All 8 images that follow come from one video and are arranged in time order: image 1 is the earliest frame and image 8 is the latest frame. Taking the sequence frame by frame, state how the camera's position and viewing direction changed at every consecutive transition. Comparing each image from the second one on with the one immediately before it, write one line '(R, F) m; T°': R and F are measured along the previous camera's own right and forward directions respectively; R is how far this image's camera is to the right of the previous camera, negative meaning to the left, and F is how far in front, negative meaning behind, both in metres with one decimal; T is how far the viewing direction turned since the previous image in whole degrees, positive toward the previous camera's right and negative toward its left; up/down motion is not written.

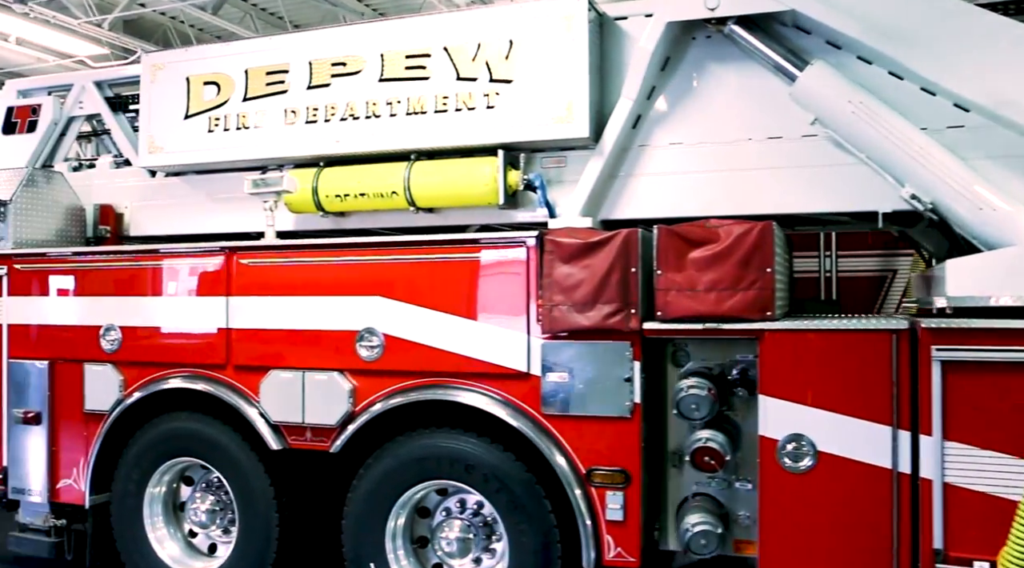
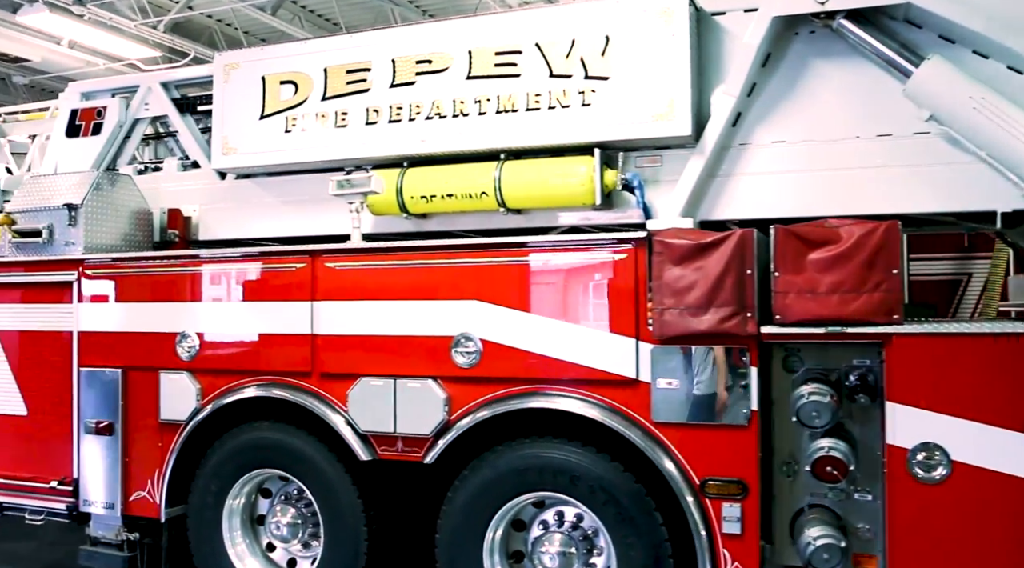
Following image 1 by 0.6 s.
(-0.4, +0.1) m; 0°
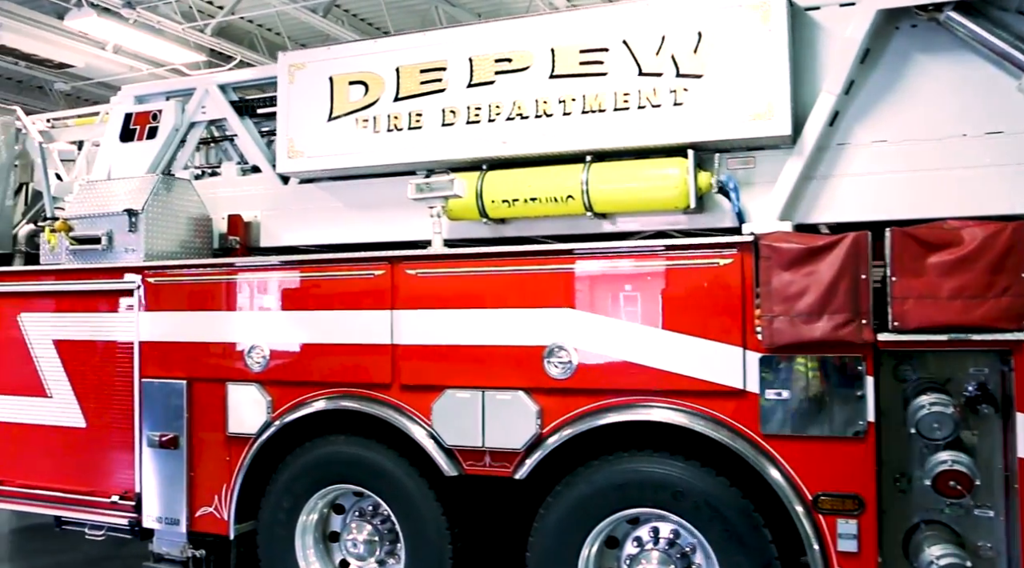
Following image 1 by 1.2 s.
(-0.4, +0.1) m; 0°
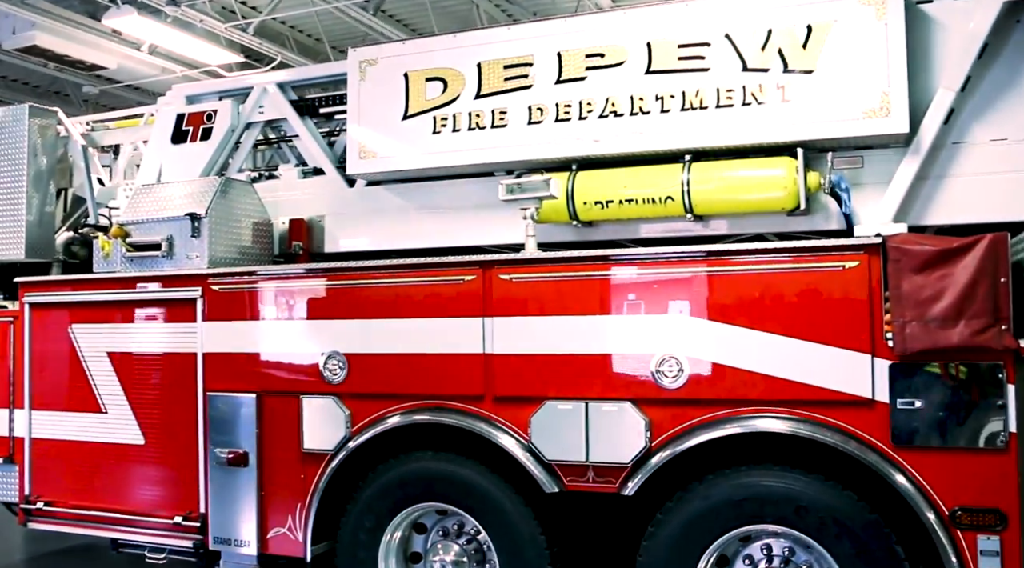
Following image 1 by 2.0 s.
(-0.5, +0.2) m; +1°
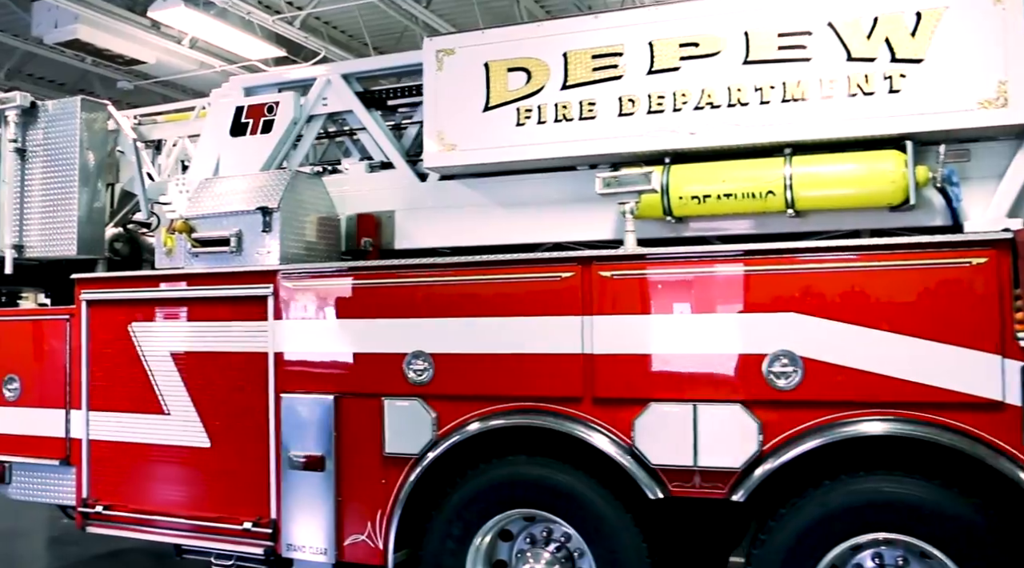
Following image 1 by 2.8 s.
(-0.4, +0.1) m; +1°
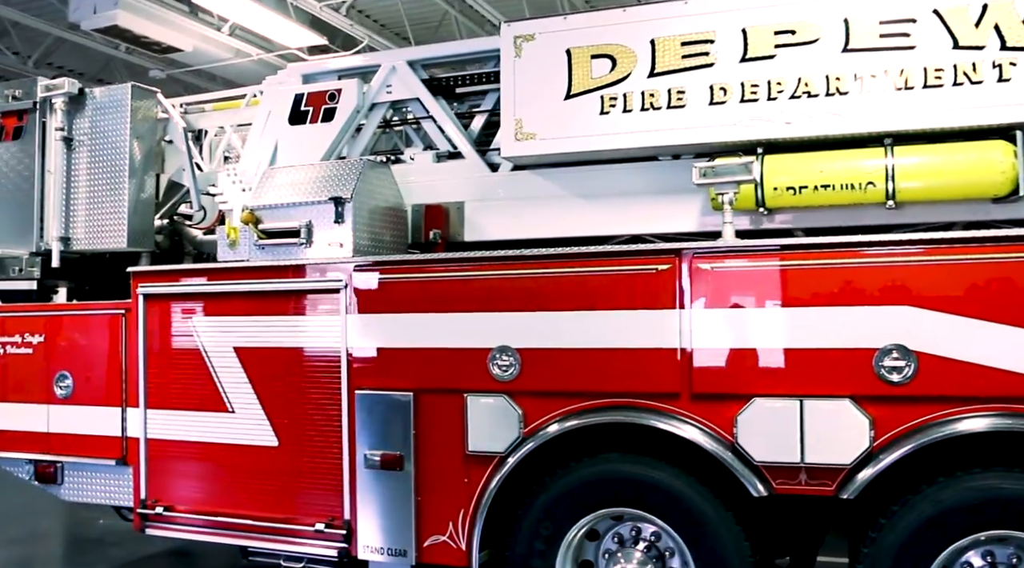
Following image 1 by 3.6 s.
(-0.4, +0.1) m; +1°
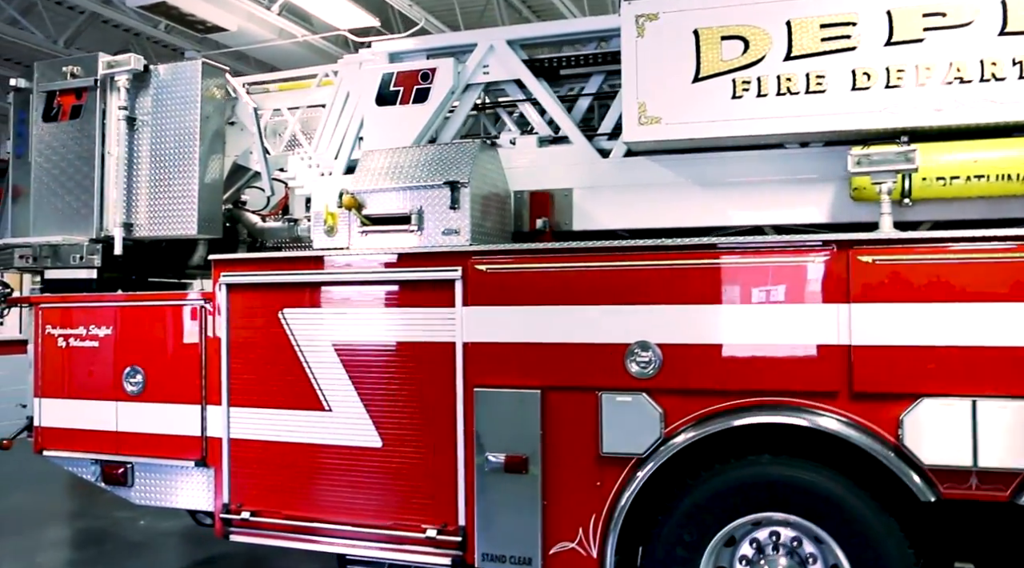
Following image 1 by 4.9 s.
(-0.7, +0.2) m; +3°
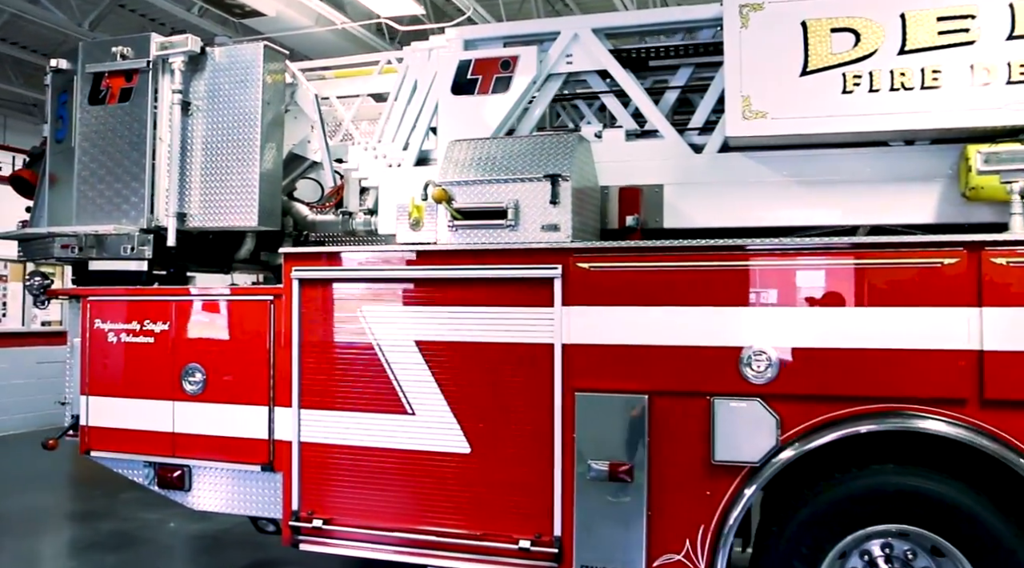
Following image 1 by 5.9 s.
(-0.5, +0.2) m; +2°
